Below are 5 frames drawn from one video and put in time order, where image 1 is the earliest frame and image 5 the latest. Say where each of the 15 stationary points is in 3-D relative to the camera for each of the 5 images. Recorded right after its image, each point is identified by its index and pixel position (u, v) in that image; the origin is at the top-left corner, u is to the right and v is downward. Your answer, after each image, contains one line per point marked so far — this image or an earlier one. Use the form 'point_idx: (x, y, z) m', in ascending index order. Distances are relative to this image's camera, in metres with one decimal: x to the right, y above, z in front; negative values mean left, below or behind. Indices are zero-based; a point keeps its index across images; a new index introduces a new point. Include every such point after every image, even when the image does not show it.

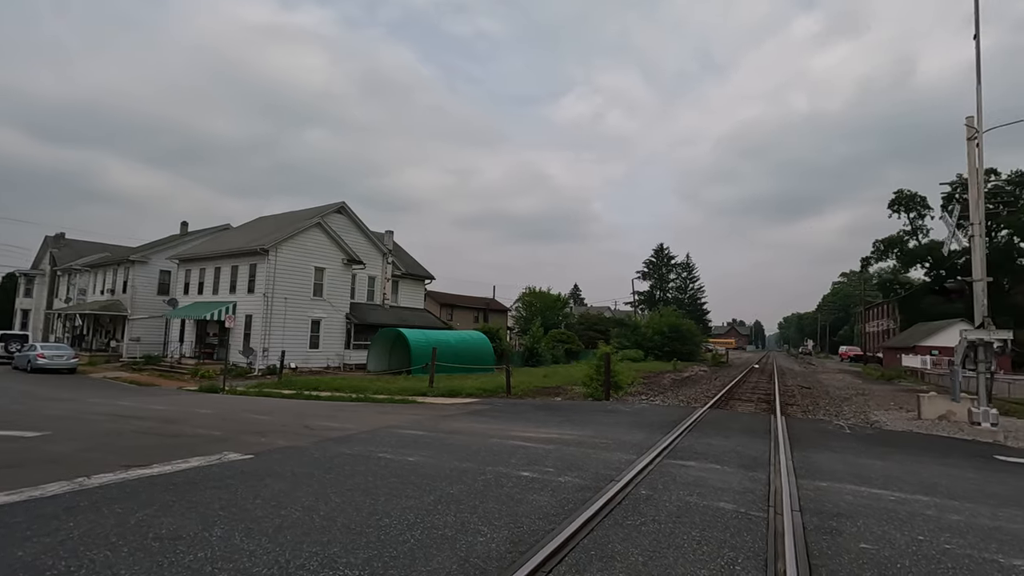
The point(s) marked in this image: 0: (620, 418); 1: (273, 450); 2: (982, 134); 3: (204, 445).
0: (+2.2, -2.6, +10.6) m
1: (-3.3, -2.2, +7.4) m
2: (+10.5, +3.5, +12.0) m
3: (-4.5, -2.3, +7.8) m
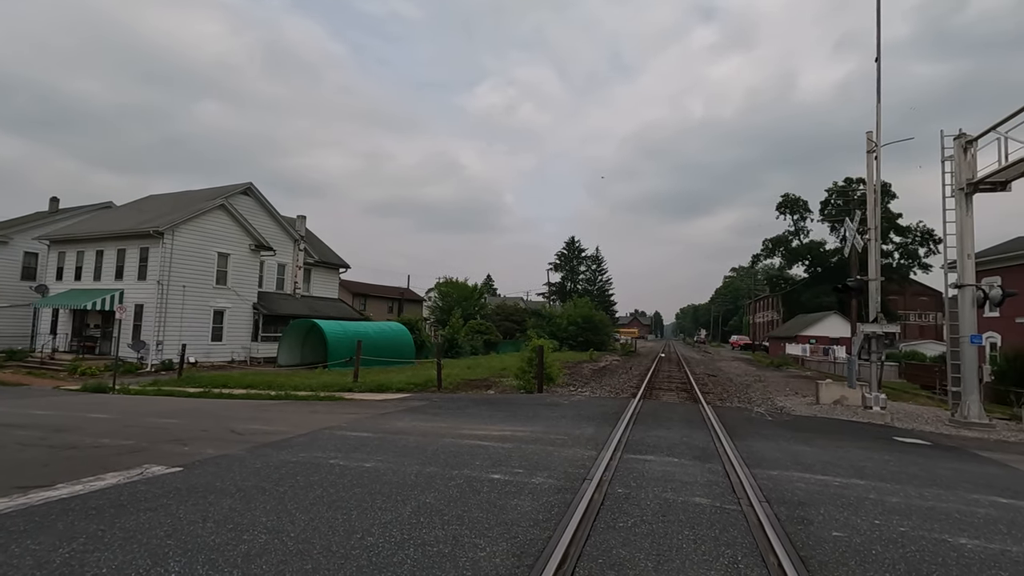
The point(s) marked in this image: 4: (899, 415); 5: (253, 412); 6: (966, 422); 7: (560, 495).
0: (+1.0, -2.5, +10.7) m
1: (-3.8, -2.1, +6.6) m
2: (+9.1, +3.5, +13.3) m
3: (-5.1, -2.2, +6.9) m
4: (+9.6, -3.1, +13.3) m
5: (-5.2, -2.5, +10.9) m
6: (+10.5, -3.1, +12.4) m
7: (+0.5, -2.0, +5.1) m
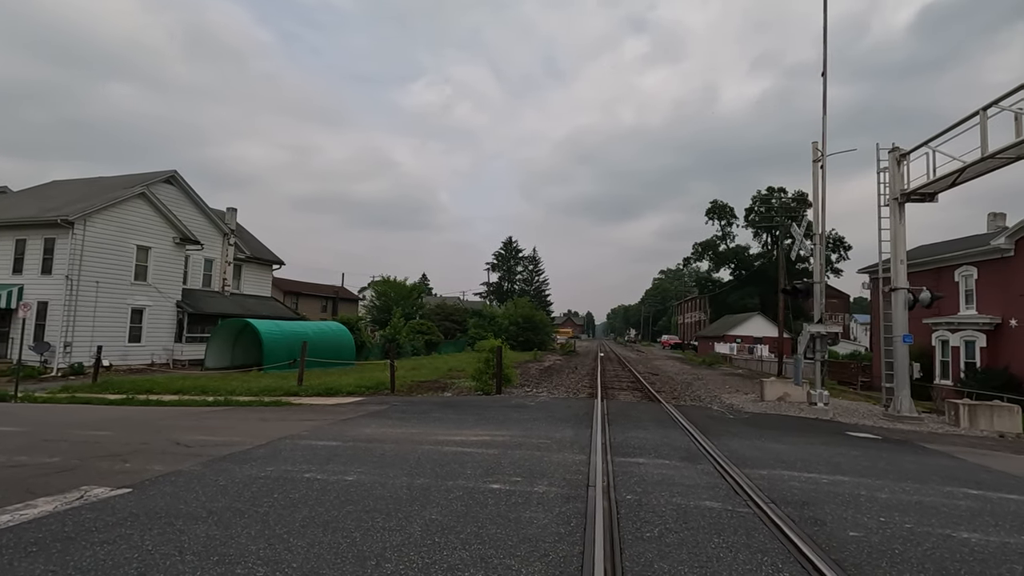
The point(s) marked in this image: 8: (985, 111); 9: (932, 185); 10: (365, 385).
0: (+0.4, -2.5, +10.5) m
1: (-3.9, -2.1, +5.8) m
2: (+8.2, +3.4, +14.0) m
3: (-5.2, -2.1, +5.9) m
4: (+8.6, -3.2, +14.1) m
5: (-5.8, -2.5, +9.9) m
6: (+9.6, -3.1, +13.3) m
7: (+0.5, -2.0, +4.9) m
8: (+9.9, +3.7, +11.2) m
9: (+10.5, +2.6, +13.3) m
10: (-4.4, -2.9, +16.2) m
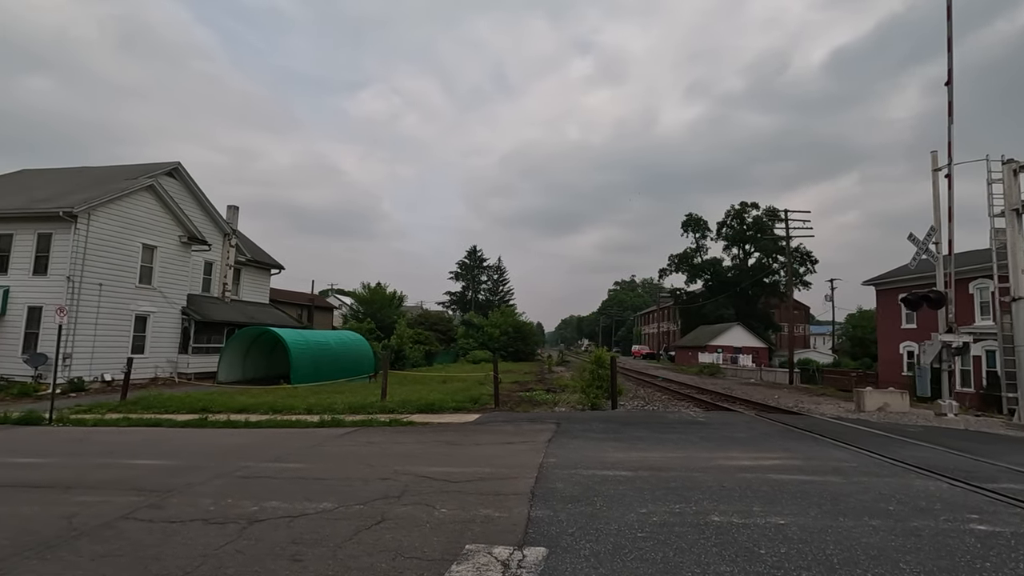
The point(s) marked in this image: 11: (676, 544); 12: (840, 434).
0: (+4.0, -2.5, +9.5) m
1: (+0.2, -2.0, +4.5) m
2: (+11.4, +3.2, +14.0) m
3: (-1.1, -2.0, +4.4) m
4: (+11.7, -3.4, +14.0) m
5: (-2.2, -2.5, +8.3) m
6: (+12.8, -3.4, +13.3) m
7: (+4.7, -2.0, +4.0) m
8: (+13.4, +3.5, +11.4) m
9: (+13.8, +2.3, +13.5) m
10: (-1.4, -3.1, +14.8) m
11: (+1.3, -2.0, +4.1) m
12: (+5.9, -2.6, +9.7) m
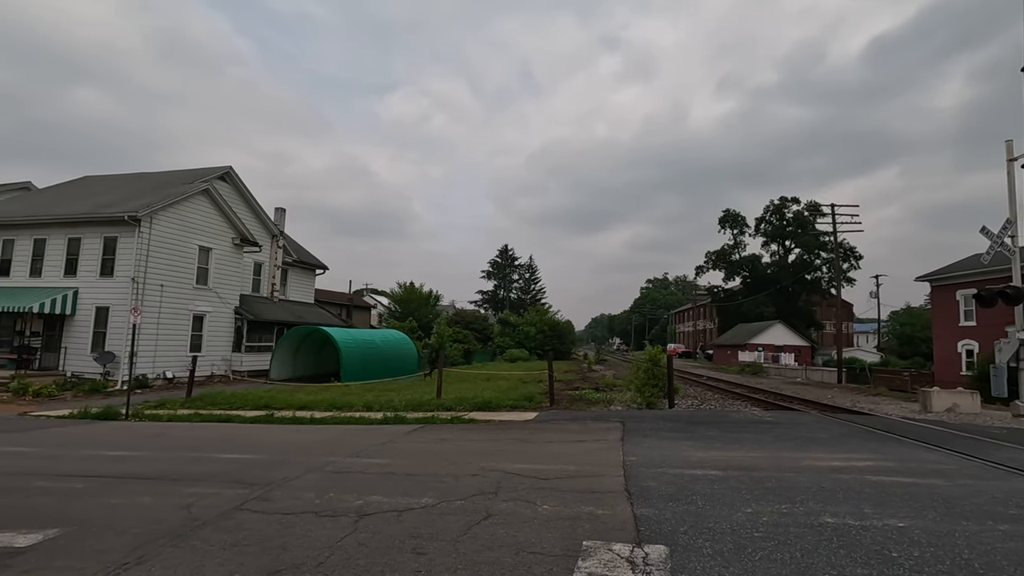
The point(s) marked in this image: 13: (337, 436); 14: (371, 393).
0: (+5.2, -2.5, +9.3) m
1: (+1.1, -2.0, +4.5) m
2: (+12.8, +3.3, +13.3) m
3: (-0.2, -2.0, +4.5) m
4: (+13.2, -3.3, +13.3) m
5: (-1.0, -2.4, +8.4) m
6: (+14.2, -3.3, +12.6) m
7: (+5.6, -1.9, +3.7) m
8: (+14.6, +3.6, +10.6) m
9: (+15.1, +2.4, +12.8) m
10: (+0.1, -3.0, +14.8) m
11: (+2.2, -1.9, +4.1) m
12: (+7.1, -2.6, +9.3) m
13: (-3.1, -2.6, +9.4) m
14: (-4.2, -3.1, +15.7) m
